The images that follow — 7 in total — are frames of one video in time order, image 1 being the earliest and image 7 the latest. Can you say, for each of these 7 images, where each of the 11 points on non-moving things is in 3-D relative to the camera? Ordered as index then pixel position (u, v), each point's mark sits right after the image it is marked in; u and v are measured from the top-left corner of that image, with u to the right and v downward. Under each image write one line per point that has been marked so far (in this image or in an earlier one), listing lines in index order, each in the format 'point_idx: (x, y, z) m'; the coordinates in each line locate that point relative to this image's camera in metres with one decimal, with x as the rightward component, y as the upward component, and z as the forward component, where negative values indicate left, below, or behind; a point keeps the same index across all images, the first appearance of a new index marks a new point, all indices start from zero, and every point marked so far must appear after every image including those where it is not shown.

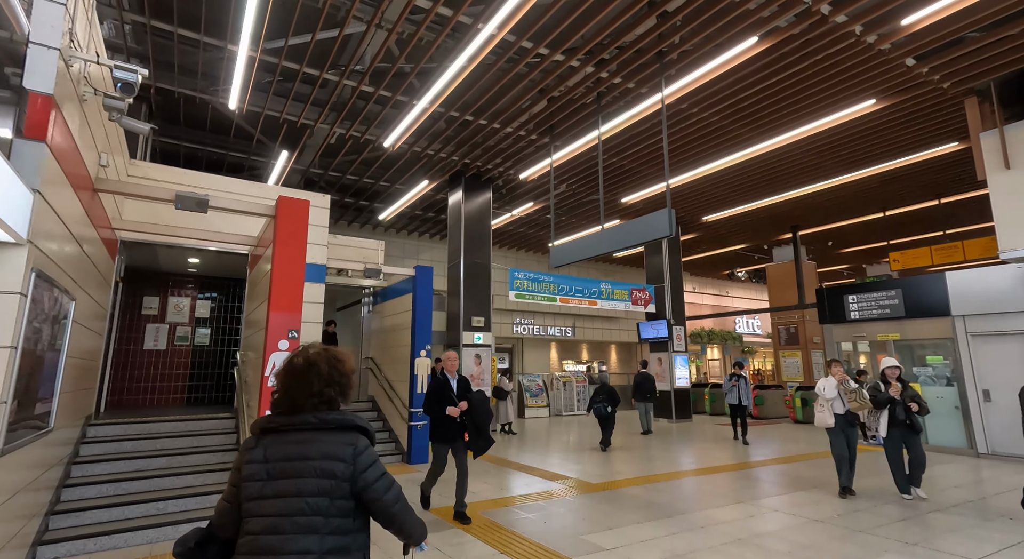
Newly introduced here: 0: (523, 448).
0: (+0.2, -2.8, +8.9) m
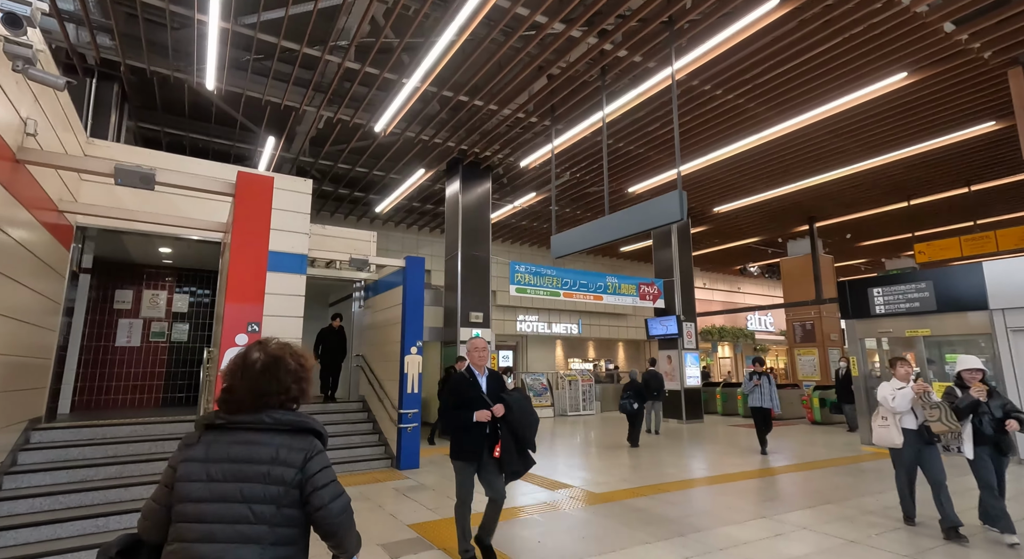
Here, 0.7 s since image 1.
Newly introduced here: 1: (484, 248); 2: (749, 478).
0: (+0.2, -2.7, +8.4) m
1: (-0.5, +0.6, +9.2) m
2: (+2.8, -2.2, +6.0) m
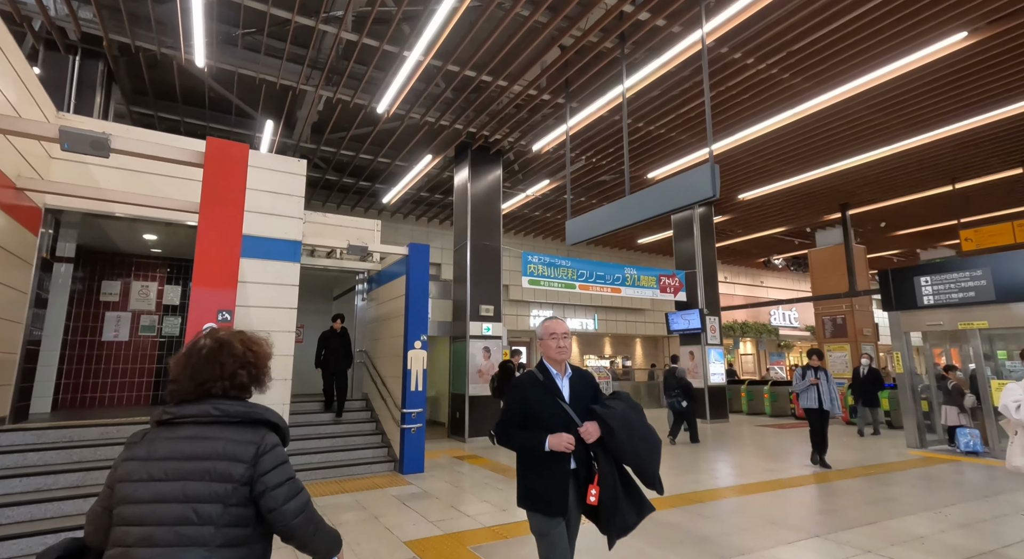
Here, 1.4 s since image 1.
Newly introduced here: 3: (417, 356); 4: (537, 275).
0: (+0.4, -2.5, +7.9) m
1: (-0.3, +0.7, +8.7) m
2: (+2.9, -2.1, +5.4) m
3: (-1.0, -0.8, +5.7) m
4: (+0.4, +0.1, +9.0) m
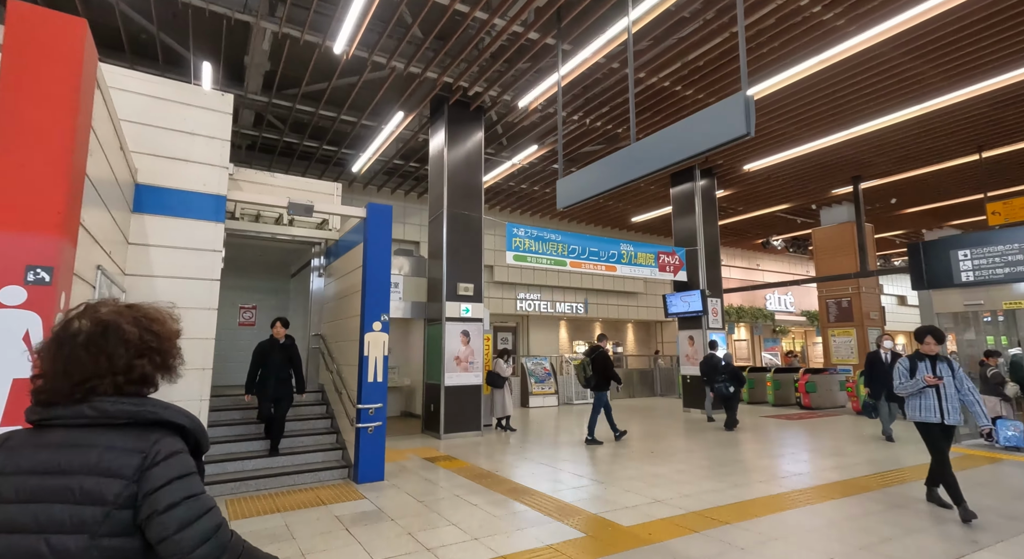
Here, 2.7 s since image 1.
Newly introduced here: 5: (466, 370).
0: (+0.2, -2.2, +7.0) m
1: (-0.5, +1.1, +7.7) m
2: (+2.7, -1.8, +4.5) m
3: (-1.2, -0.5, +4.7) m
4: (+0.2, +0.4, +8.0) m
5: (-0.6, -1.2, +7.2) m
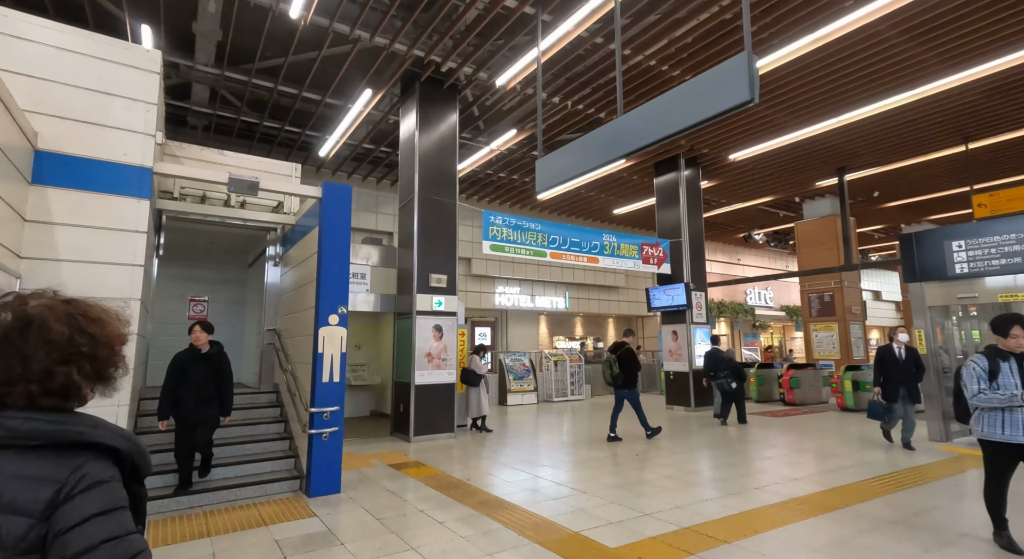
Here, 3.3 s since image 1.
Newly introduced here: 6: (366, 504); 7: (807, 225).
0: (-0.1, -2.1, +6.5) m
1: (-0.8, +1.2, +7.2) m
2: (+2.5, -1.7, +4.1) m
3: (-1.4, -0.5, +4.2) m
4: (-0.1, +0.6, +7.5) m
5: (-0.9, -1.1, +6.7) m
6: (-1.1, -1.6, +3.8) m
7: (+7.5, +1.4, +13.3) m
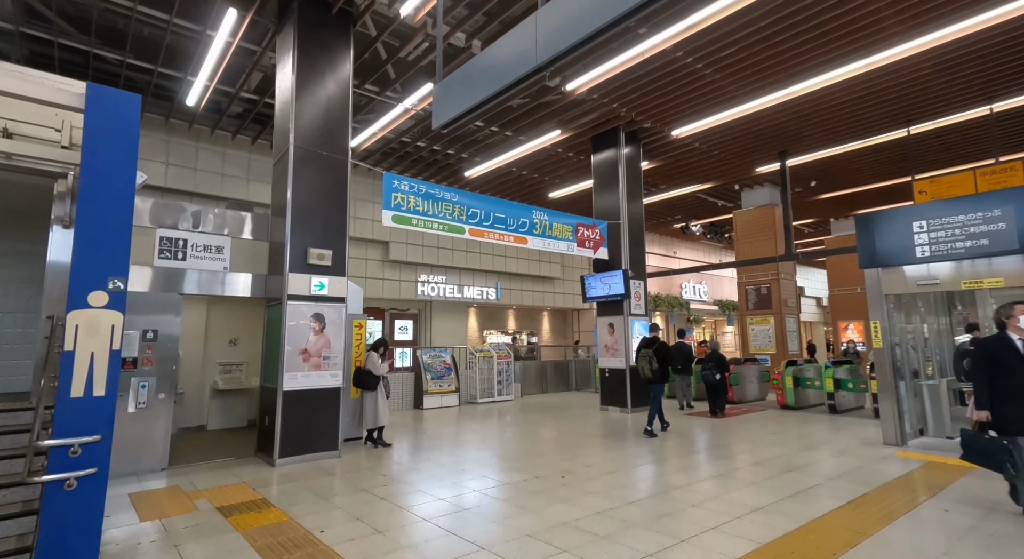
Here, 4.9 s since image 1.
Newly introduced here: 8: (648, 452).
0: (-1.1, -1.9, +5.2) m
1: (-1.9, +1.4, +5.7) m
2: (+1.8, -1.6, +3.1) m
3: (-2.1, -0.2, +2.7) m
4: (-1.2, +0.8, +6.2) m
5: (-1.9, -0.9, +5.2) m
6: (-1.7, -1.4, +2.4) m
7: (+5.7, +1.6, +12.8) m
8: (+1.5, -1.9, +5.6) m
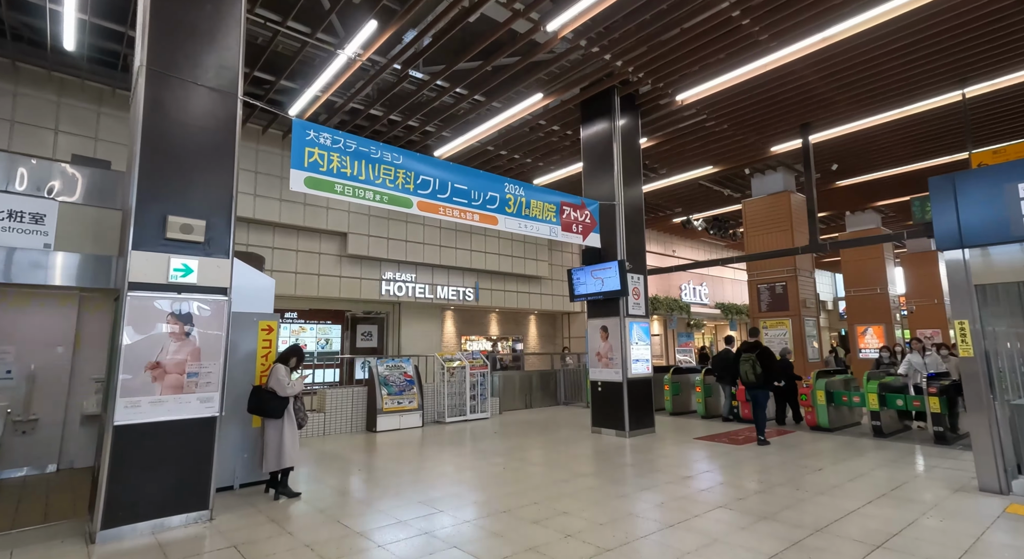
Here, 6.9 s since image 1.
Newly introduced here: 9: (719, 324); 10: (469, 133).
0: (-1.5, -1.7, +3.6) m
1: (-2.2, +1.6, +4.1) m
2: (+1.4, -1.4, +1.5) m
3: (-2.5, -0.1, +1.1) m
4: (-1.6, +0.9, +4.6) m
5: (-2.3, -0.8, +3.6) m
6: (-2.0, -1.3, +0.7) m
7: (+5.3, +1.6, +11.3) m
8: (+1.1, -1.8, +4.0) m
9: (+7.6, -1.6, +19.0) m
10: (-0.7, +2.4, +8.5) m
